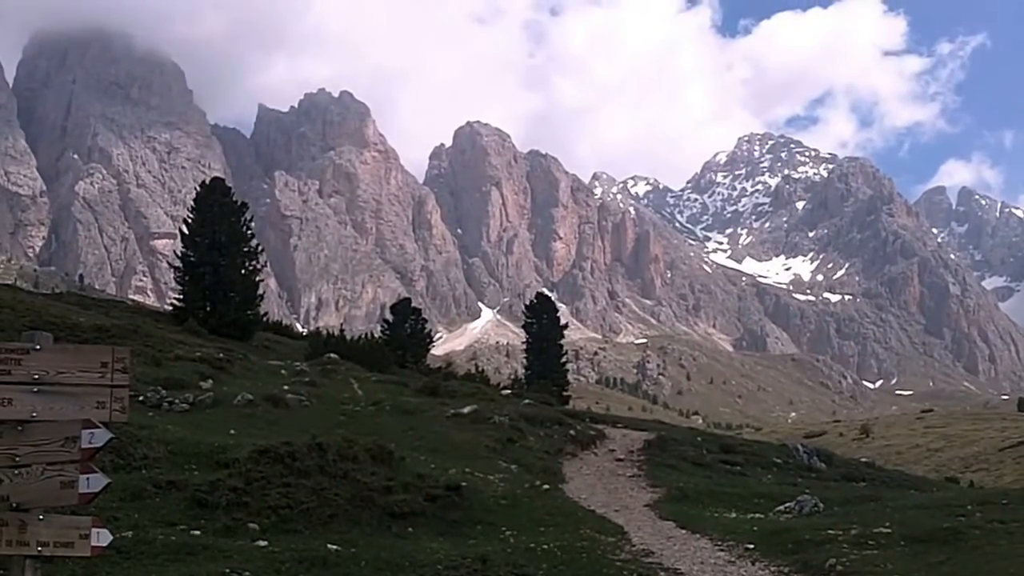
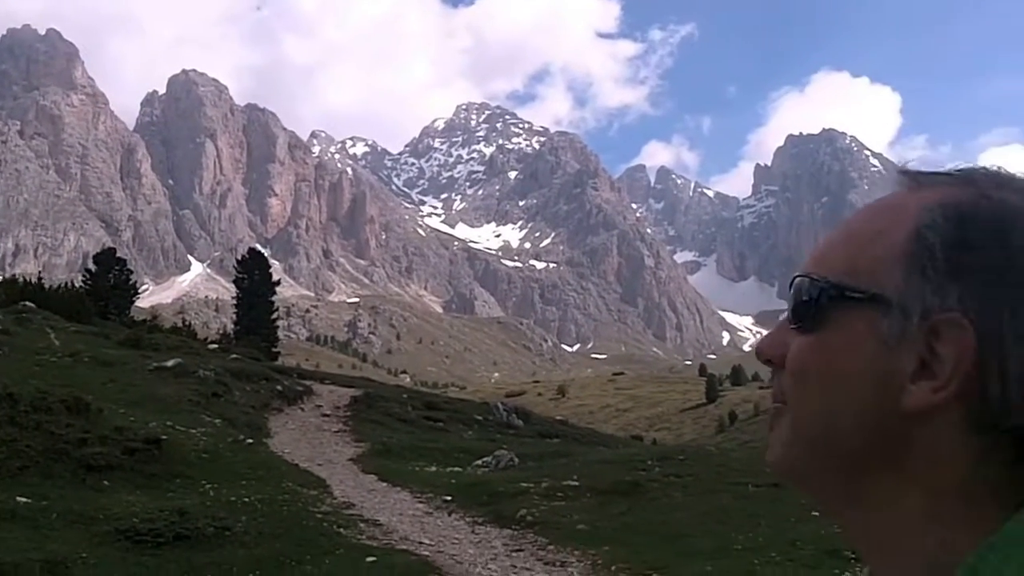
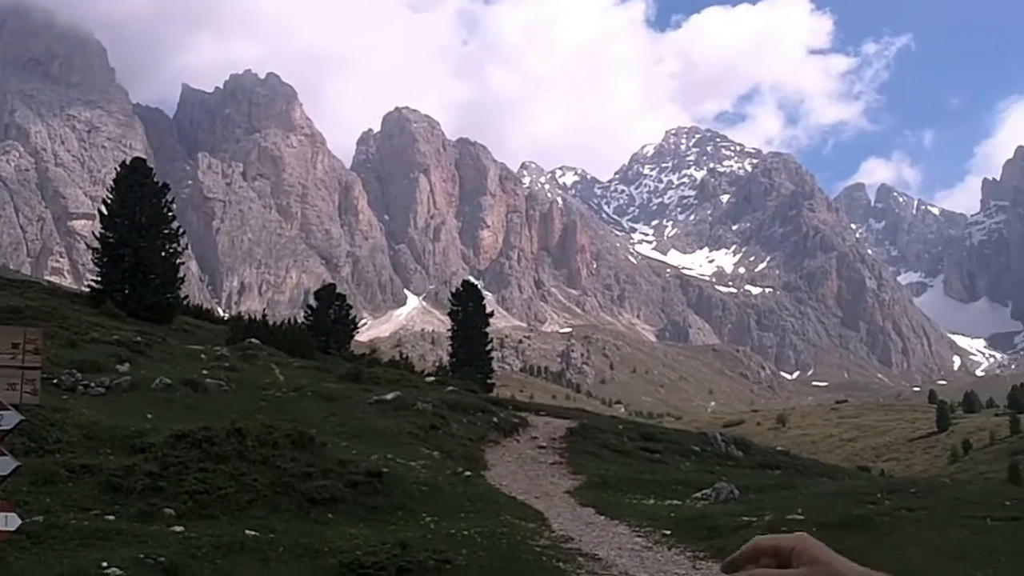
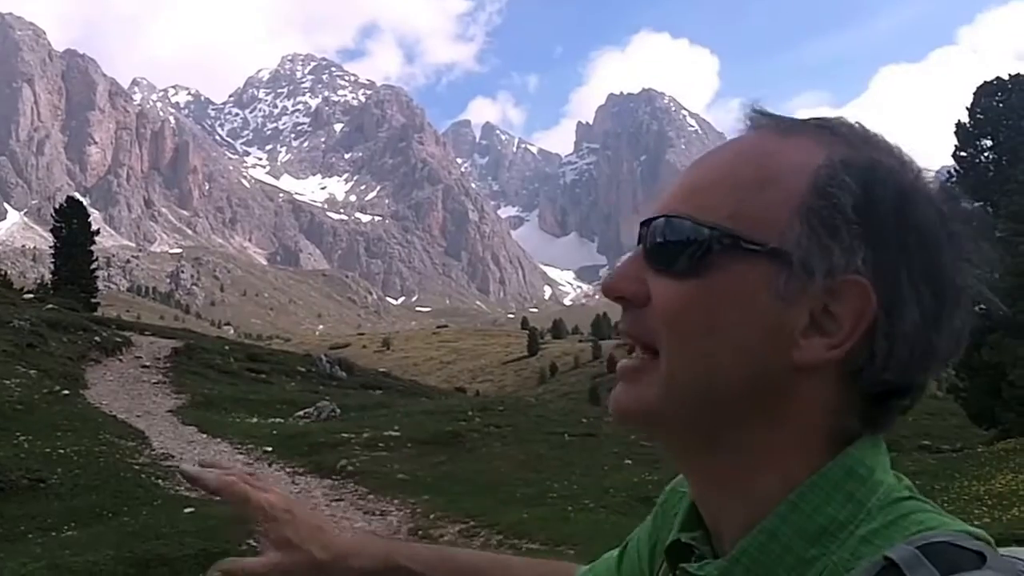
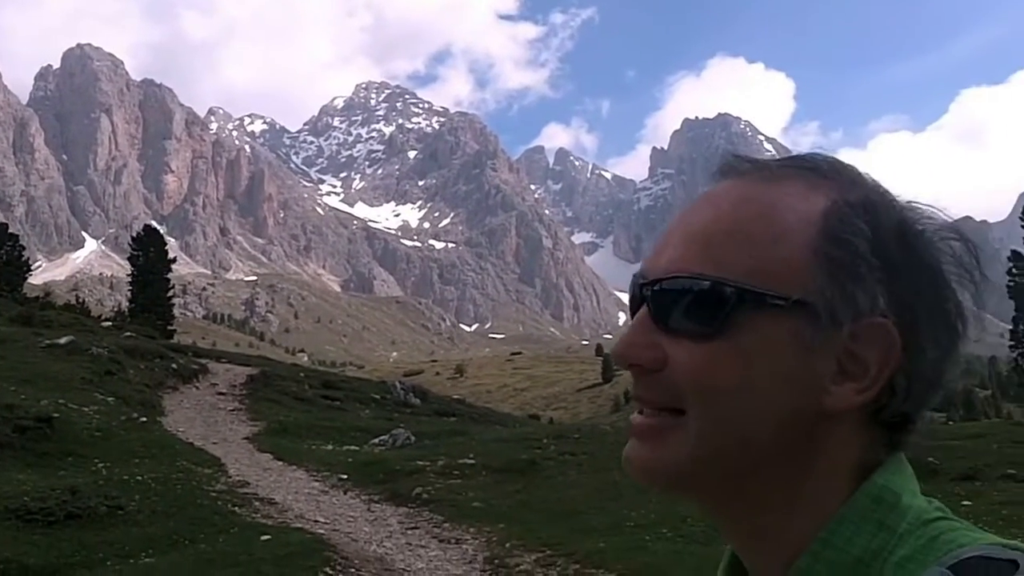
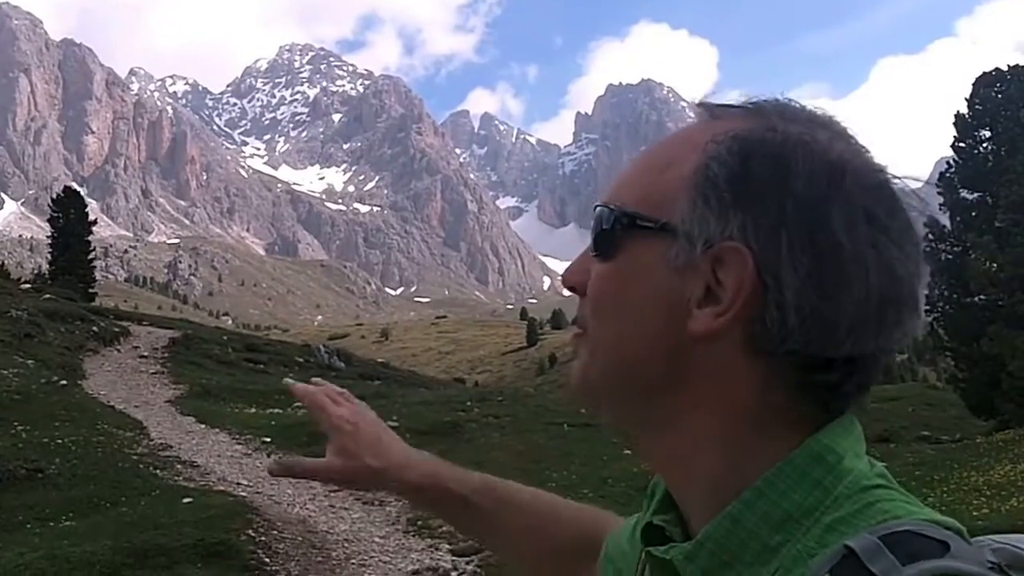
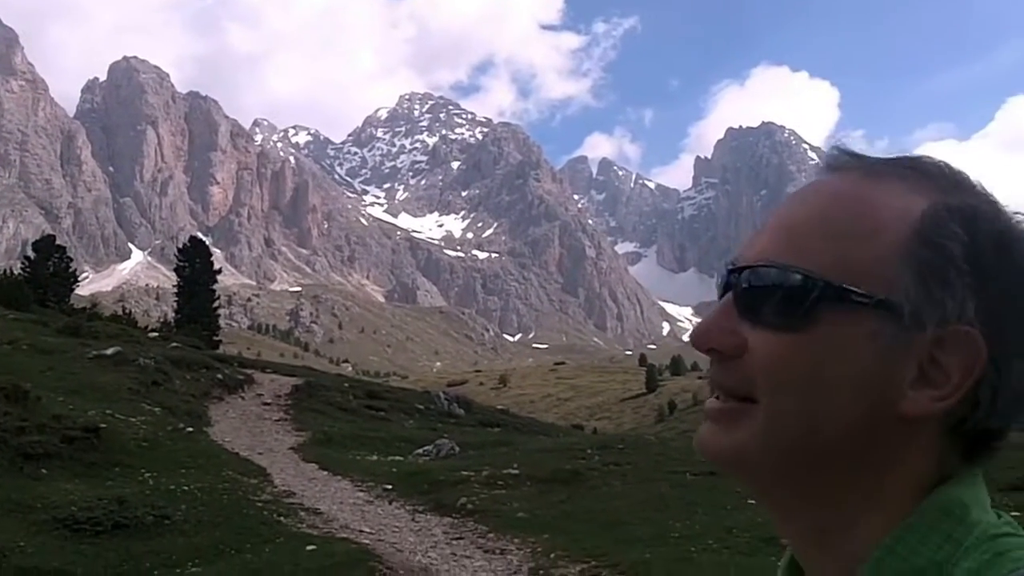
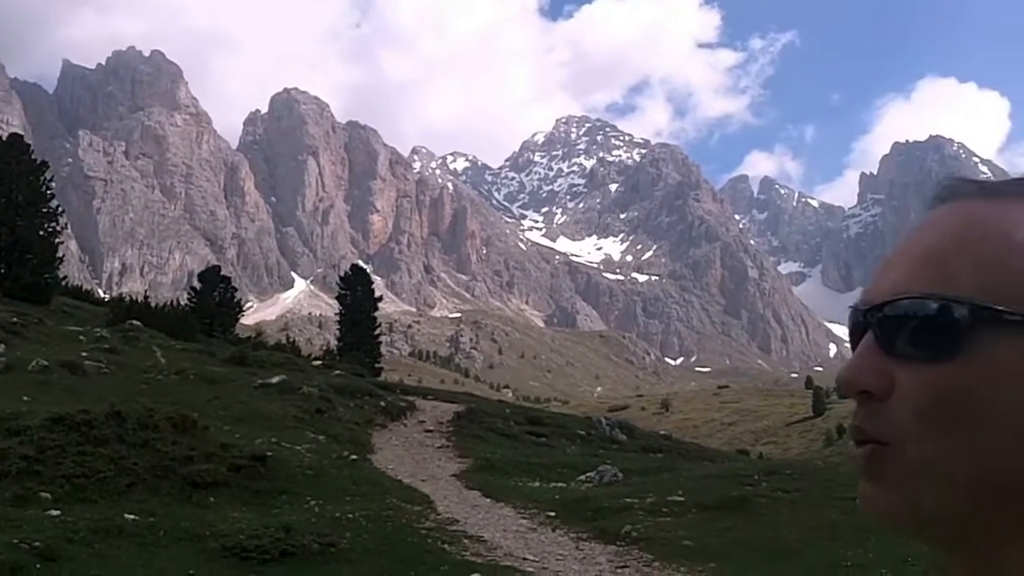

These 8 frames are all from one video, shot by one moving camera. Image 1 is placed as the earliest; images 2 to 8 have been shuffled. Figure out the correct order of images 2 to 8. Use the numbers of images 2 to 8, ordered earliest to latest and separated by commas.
3, 8, 2, 7, 5, 4, 6
